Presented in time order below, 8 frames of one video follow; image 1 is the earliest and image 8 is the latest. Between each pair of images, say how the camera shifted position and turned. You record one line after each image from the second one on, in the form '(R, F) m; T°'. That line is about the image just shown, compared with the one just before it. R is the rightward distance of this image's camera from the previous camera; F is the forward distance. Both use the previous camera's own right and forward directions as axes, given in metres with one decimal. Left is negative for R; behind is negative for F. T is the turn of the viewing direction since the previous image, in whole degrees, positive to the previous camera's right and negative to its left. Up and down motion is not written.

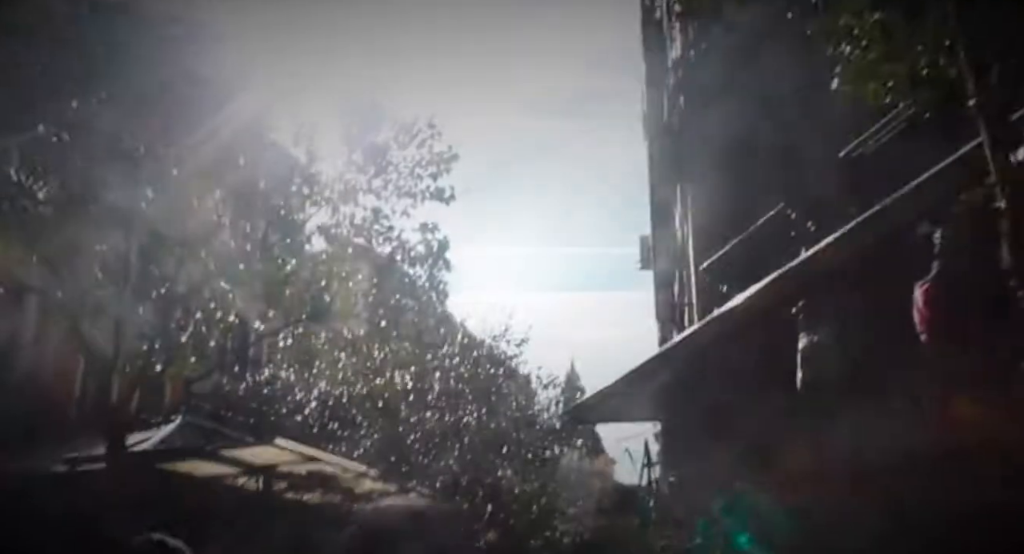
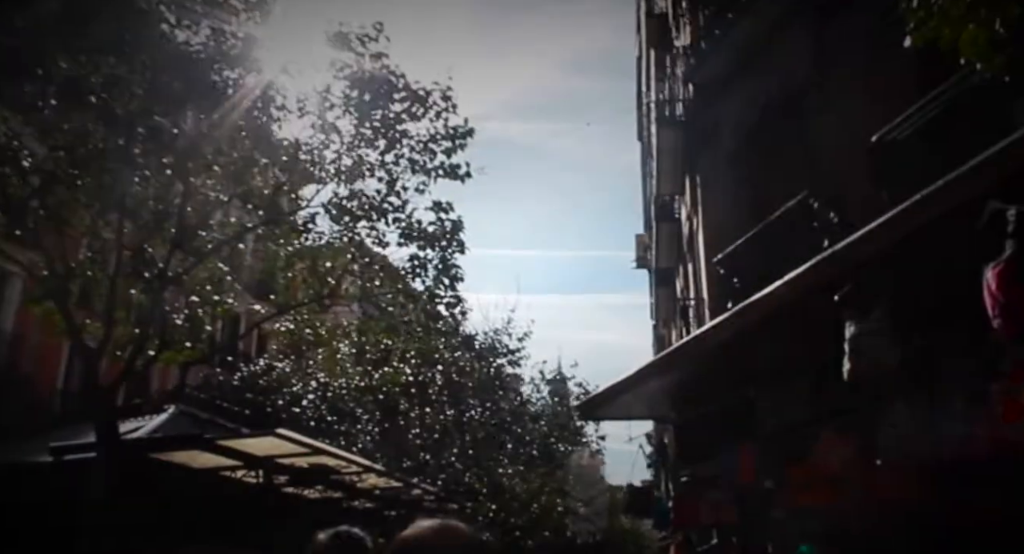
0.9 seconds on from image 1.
(-0.3, +0.4) m; +1°
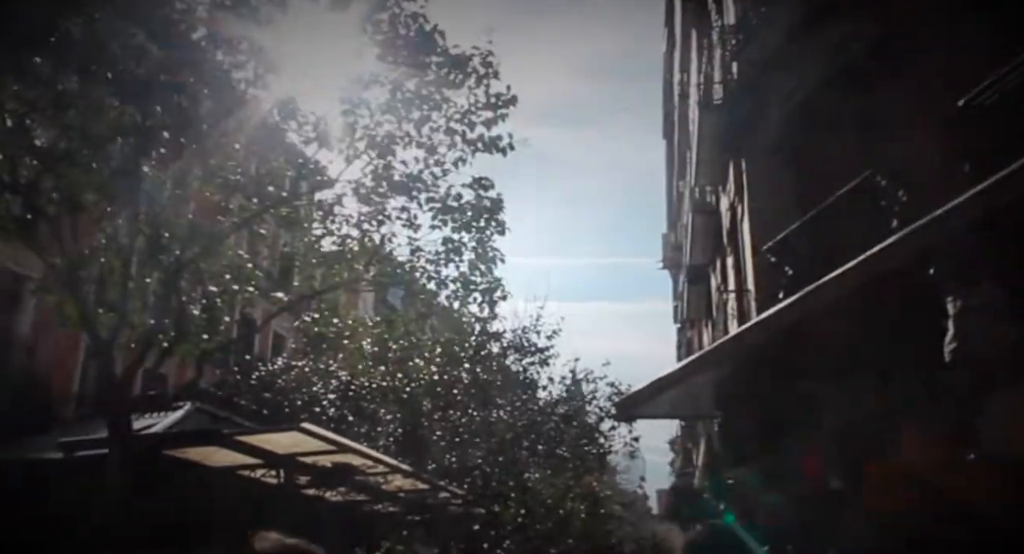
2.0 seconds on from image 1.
(-0.3, +0.7) m; -1°
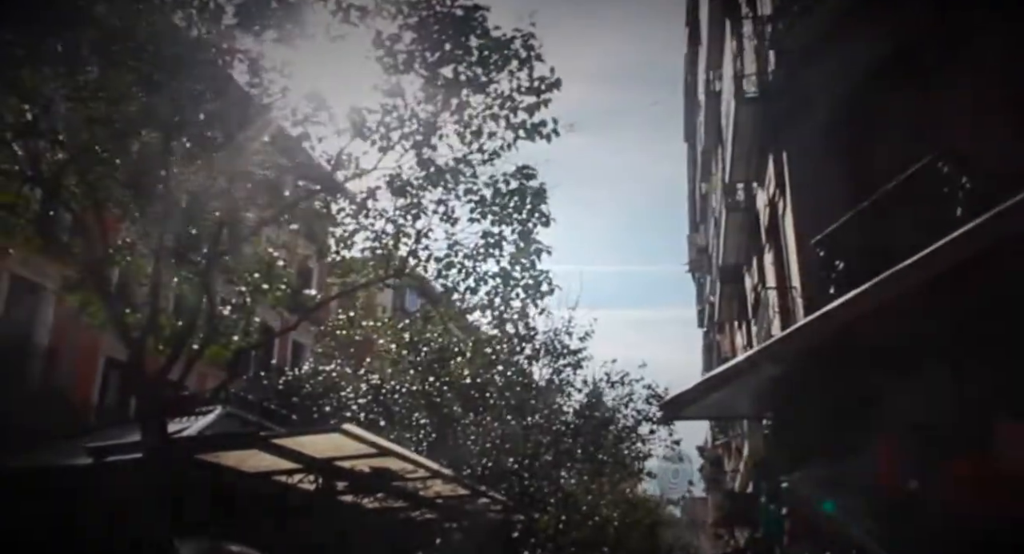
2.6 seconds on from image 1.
(-0.2, +0.4) m; -1°
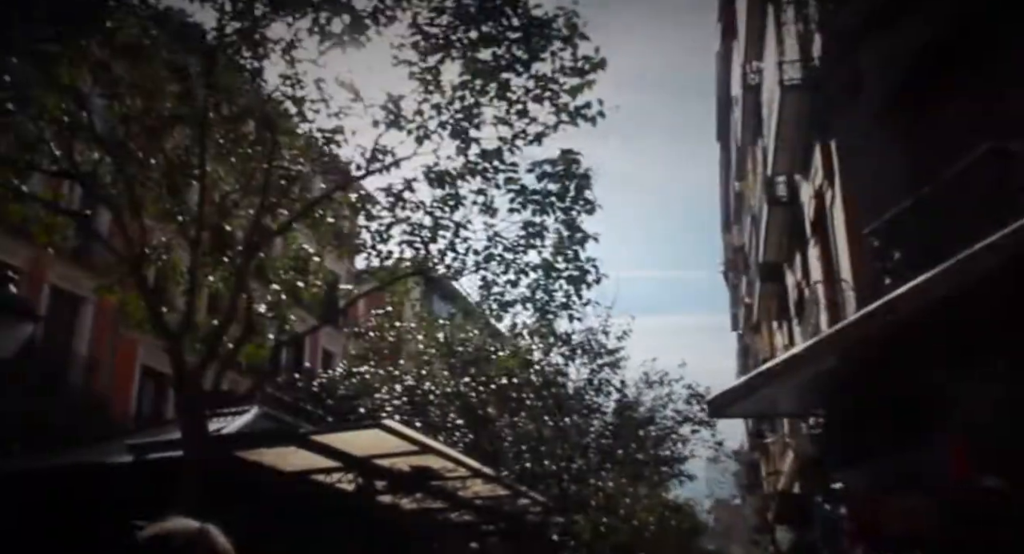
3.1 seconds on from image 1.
(-0.1, +0.3) m; -2°
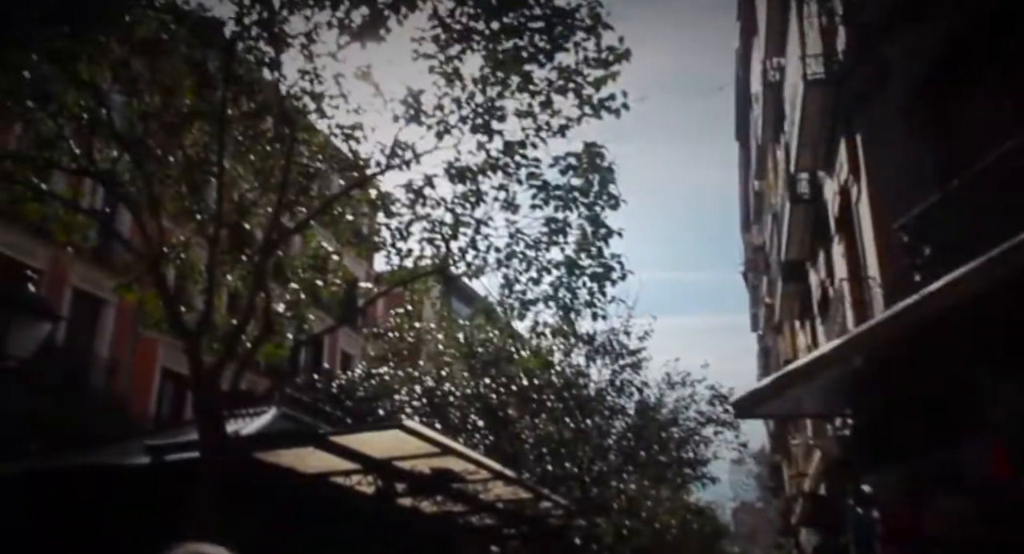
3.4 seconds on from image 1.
(0.0, +0.2) m; -1°
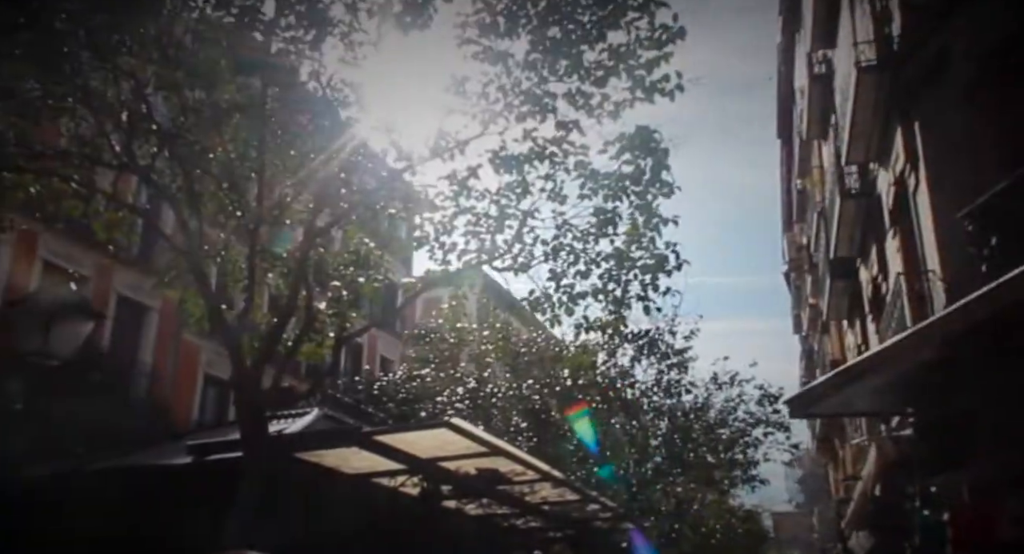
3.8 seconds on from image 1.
(-0.1, +0.3) m; -2°
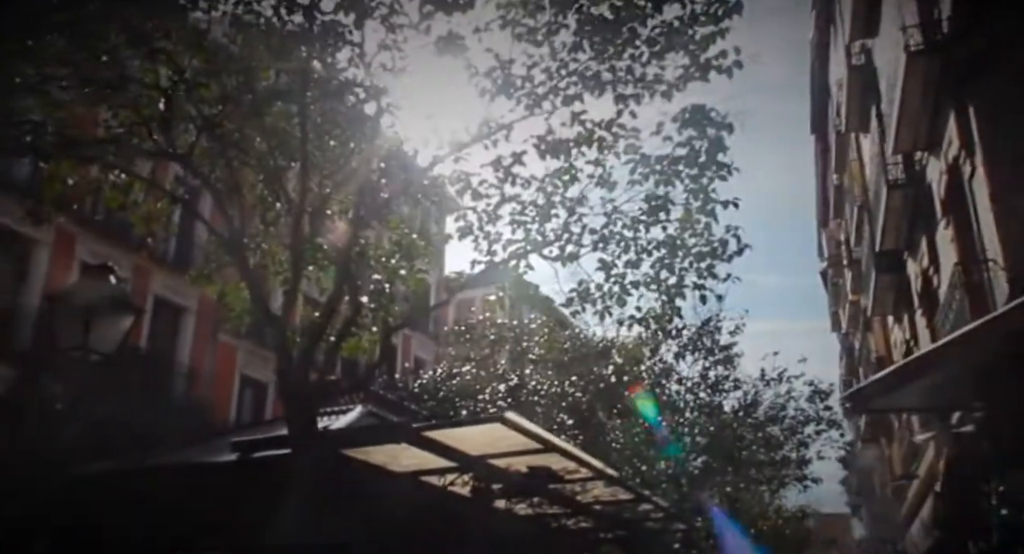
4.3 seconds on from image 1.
(-0.2, +0.3) m; -2°
